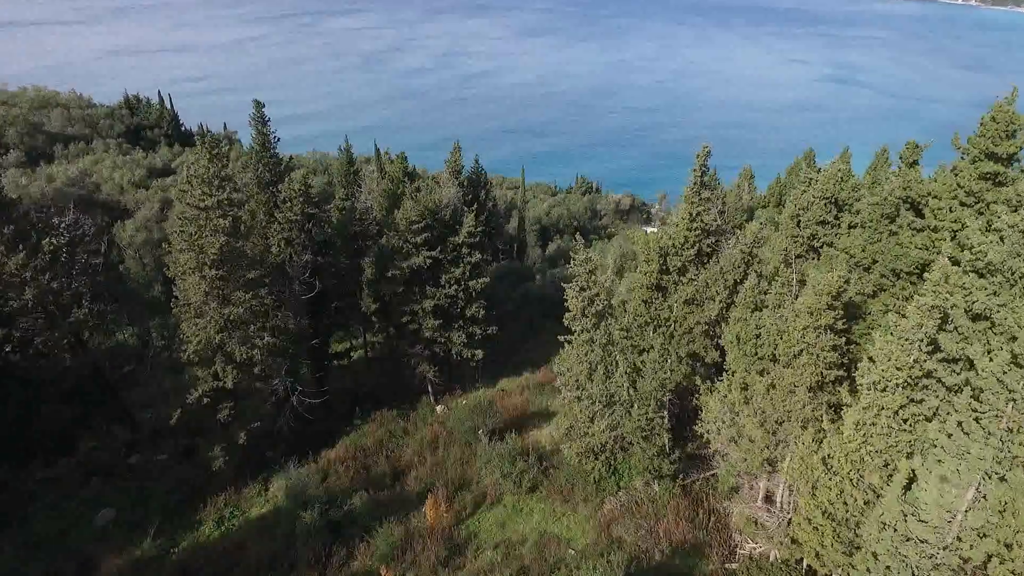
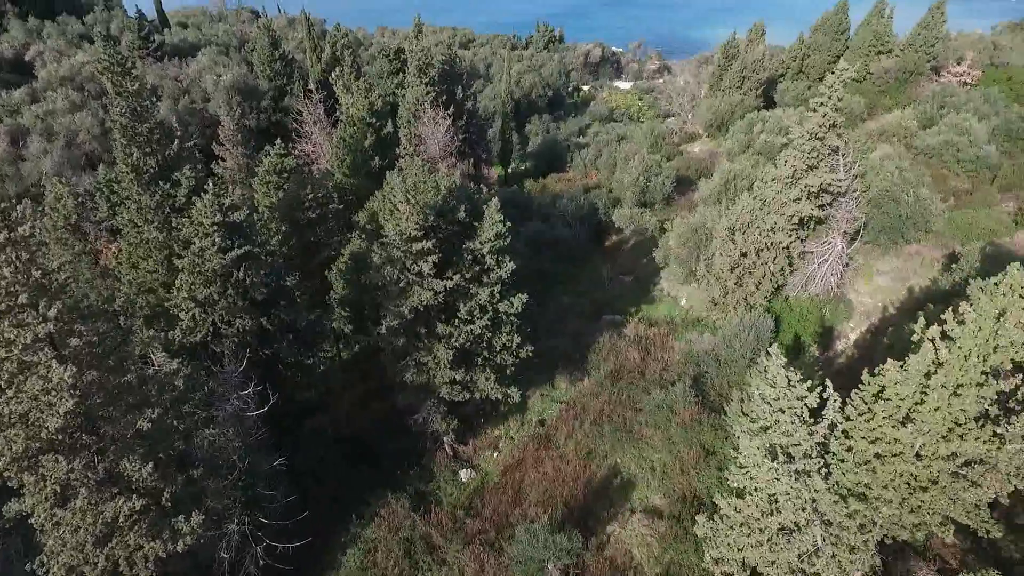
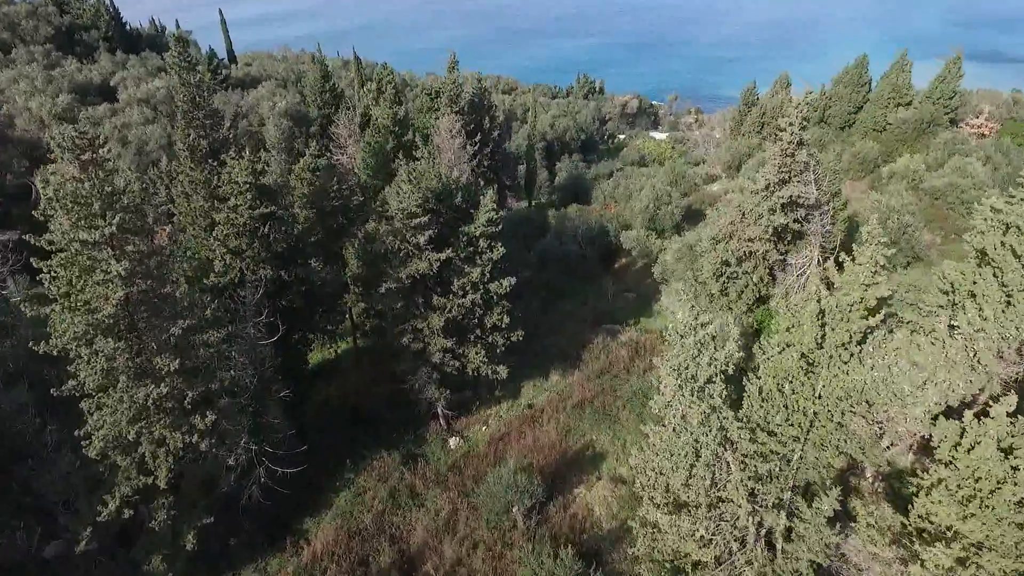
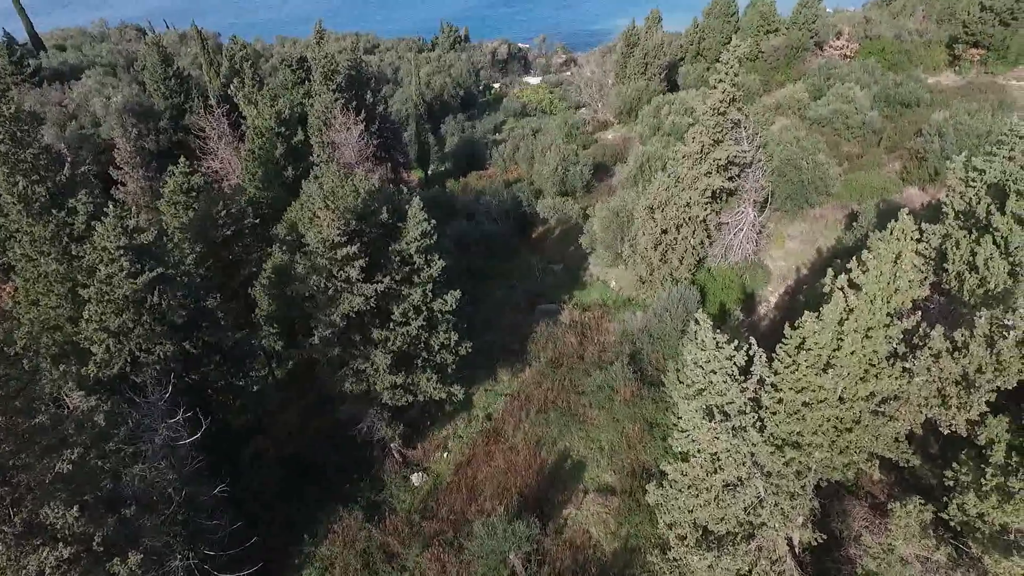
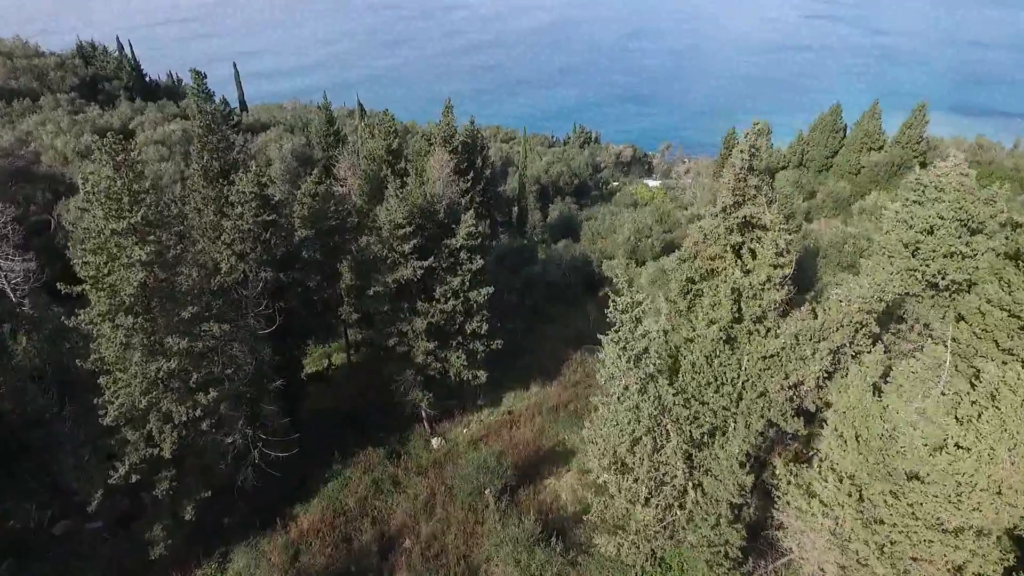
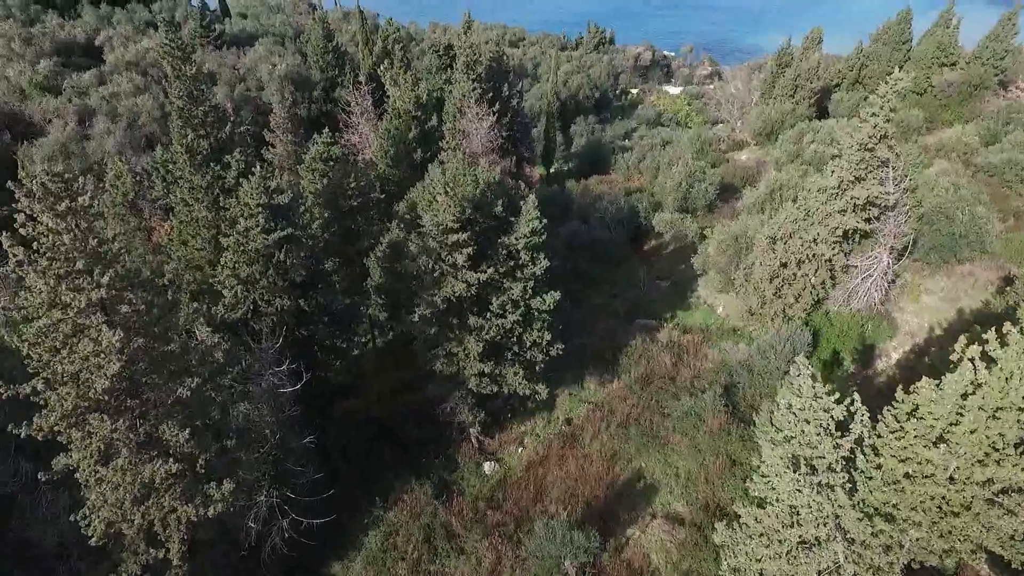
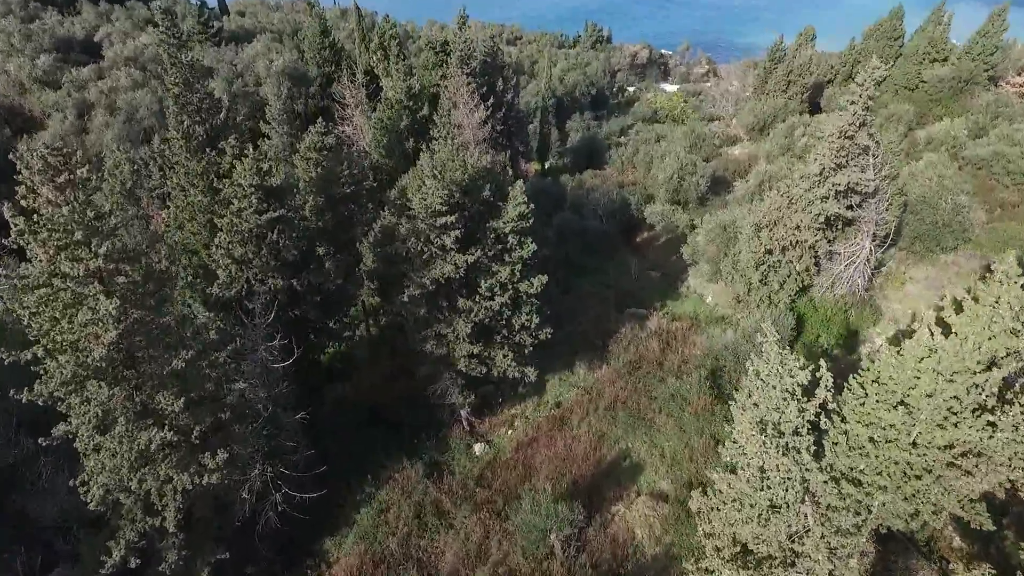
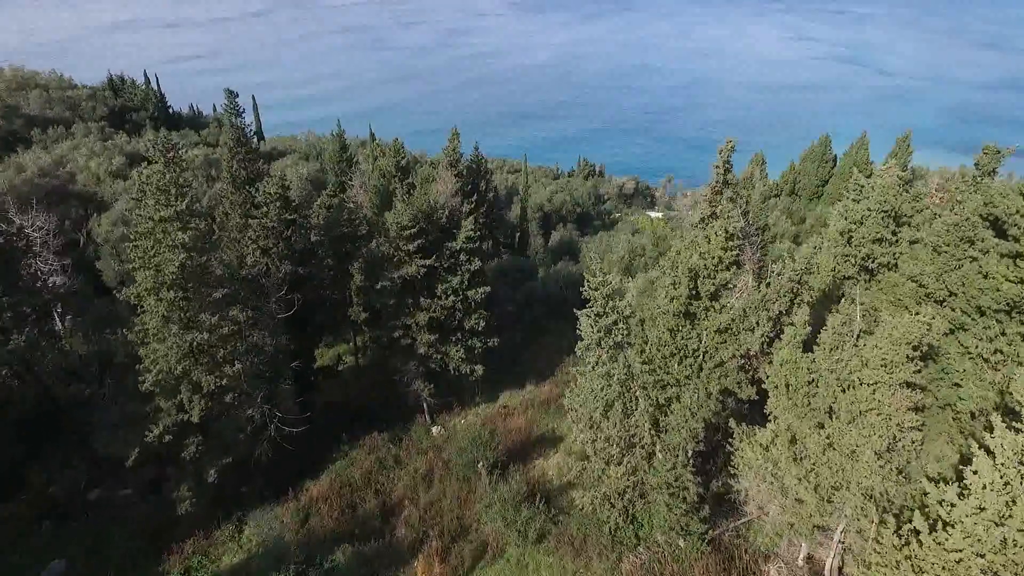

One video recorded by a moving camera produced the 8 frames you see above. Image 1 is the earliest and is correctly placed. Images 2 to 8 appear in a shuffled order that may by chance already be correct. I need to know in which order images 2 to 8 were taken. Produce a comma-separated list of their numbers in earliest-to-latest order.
8, 5, 3, 7, 6, 2, 4
